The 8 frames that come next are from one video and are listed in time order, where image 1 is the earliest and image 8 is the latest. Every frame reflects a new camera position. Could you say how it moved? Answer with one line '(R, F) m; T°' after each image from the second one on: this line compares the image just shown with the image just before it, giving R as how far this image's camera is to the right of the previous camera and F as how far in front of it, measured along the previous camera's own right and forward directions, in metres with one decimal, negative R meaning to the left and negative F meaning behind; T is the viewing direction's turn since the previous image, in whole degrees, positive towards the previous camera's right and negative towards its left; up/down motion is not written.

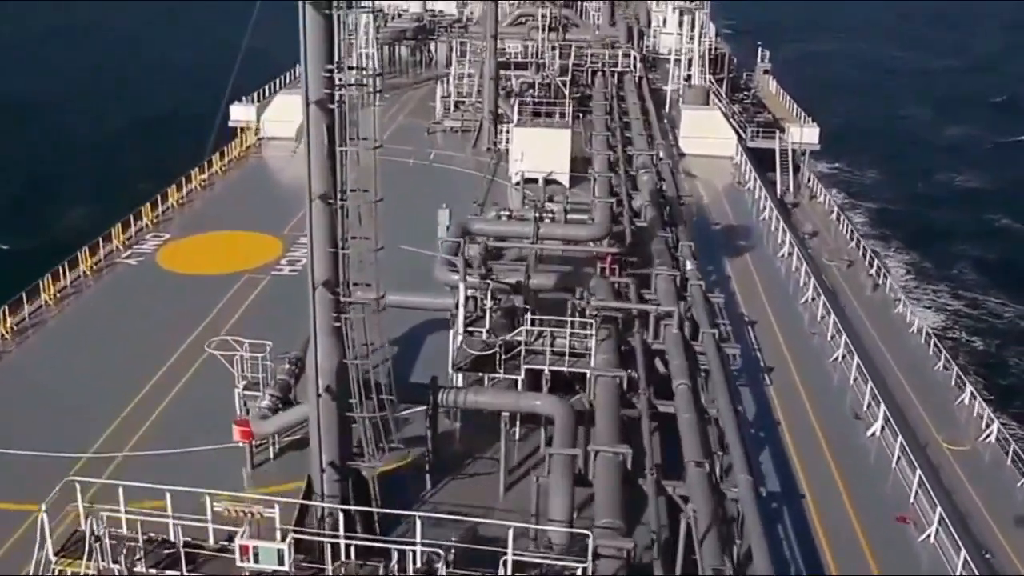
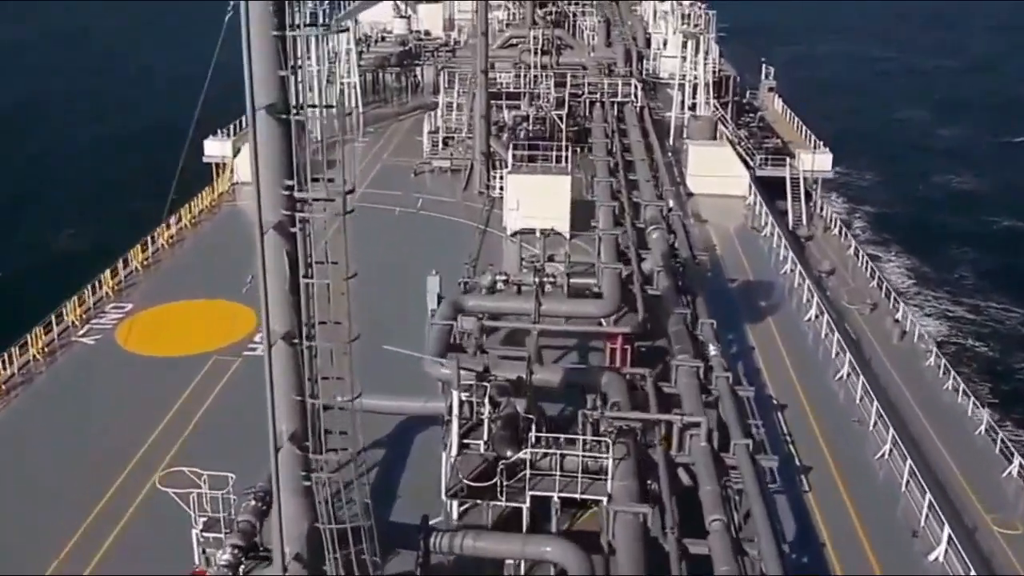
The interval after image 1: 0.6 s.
(-0.1, +2.9) m; 0°
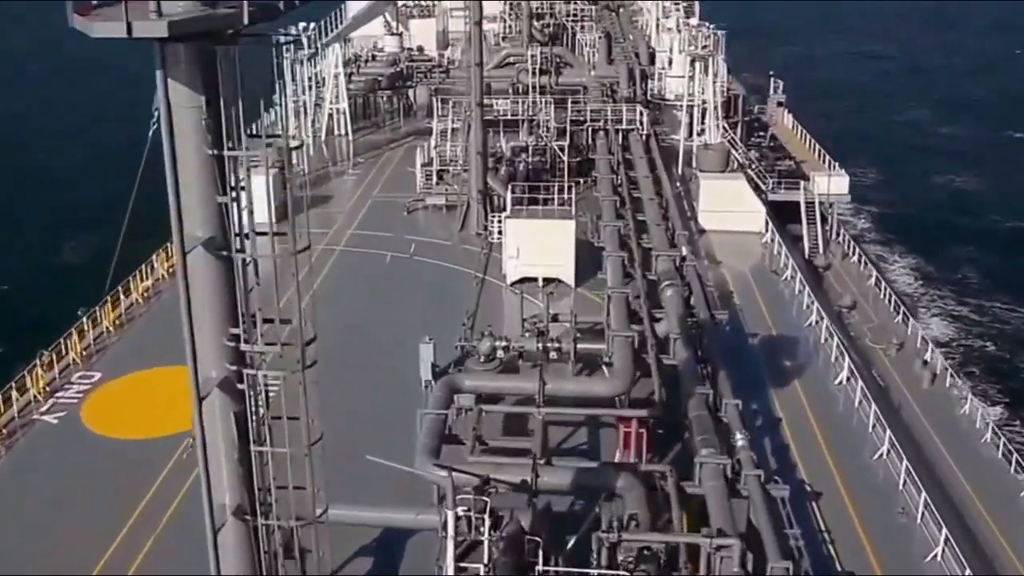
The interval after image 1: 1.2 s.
(0.0, +2.5) m; 0°
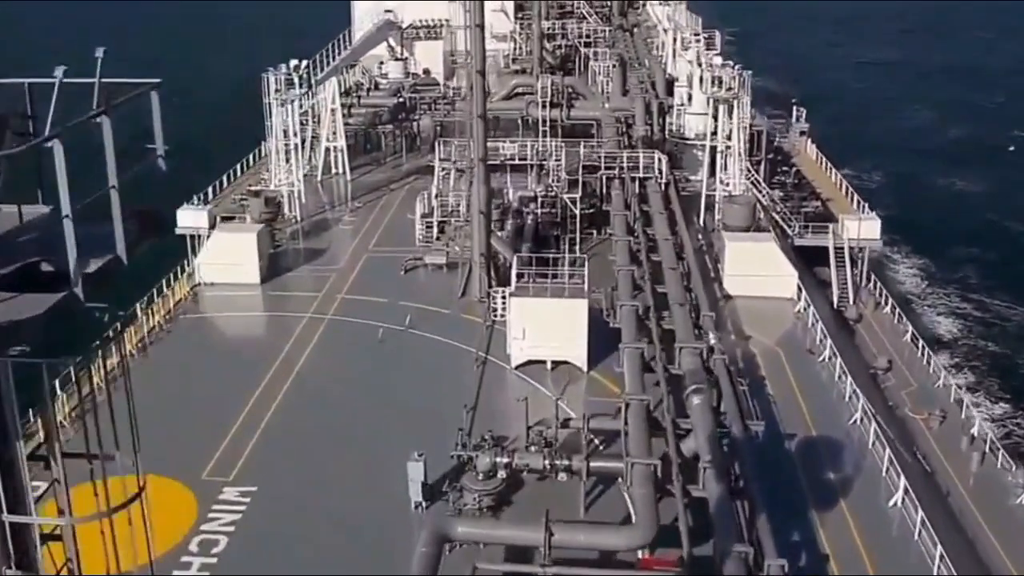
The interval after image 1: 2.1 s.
(+0.2, +3.3) m; -1°
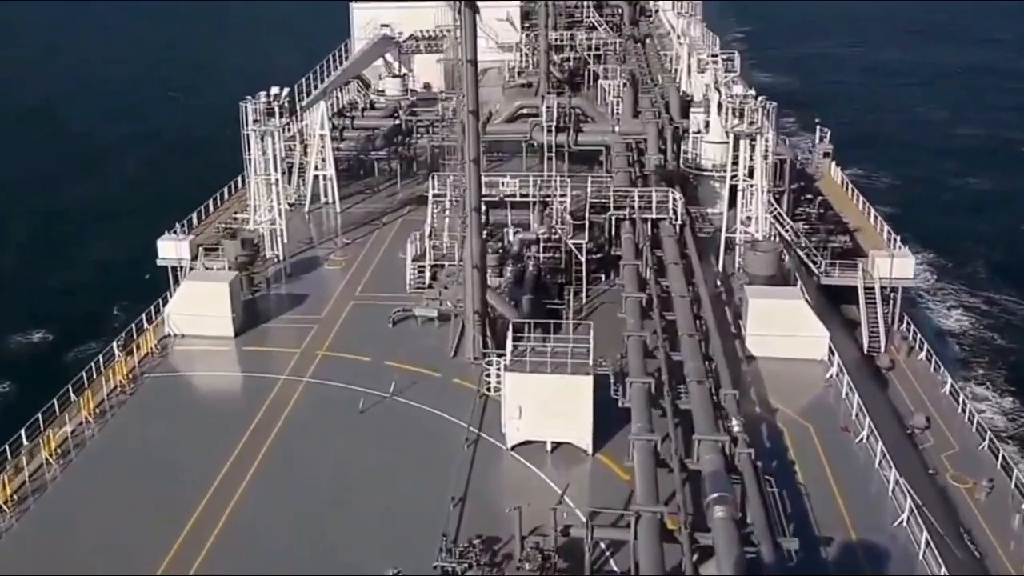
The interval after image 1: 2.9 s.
(+0.3, +3.3) m; -1°
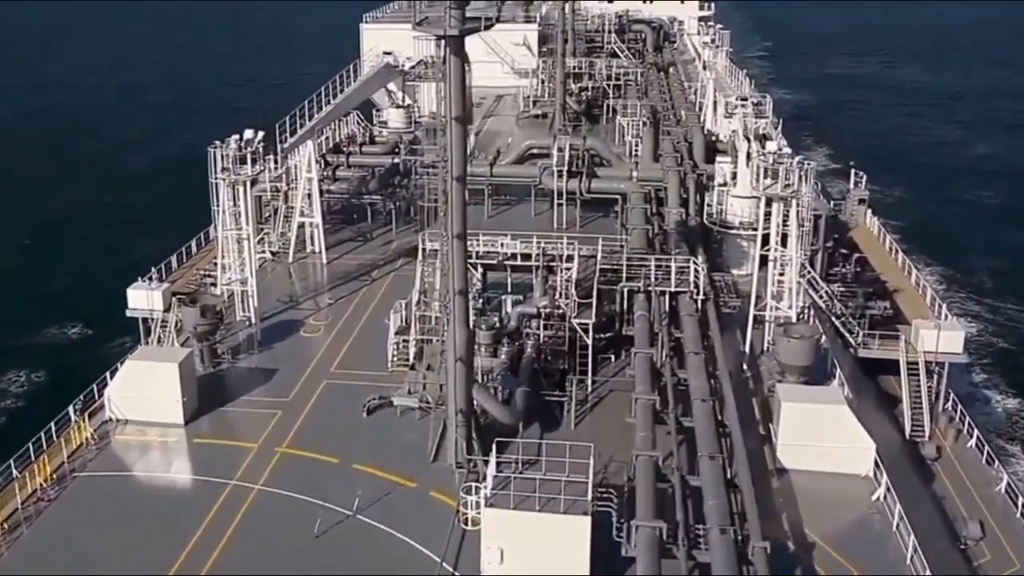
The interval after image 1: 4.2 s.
(+0.6, +4.4) m; -1°
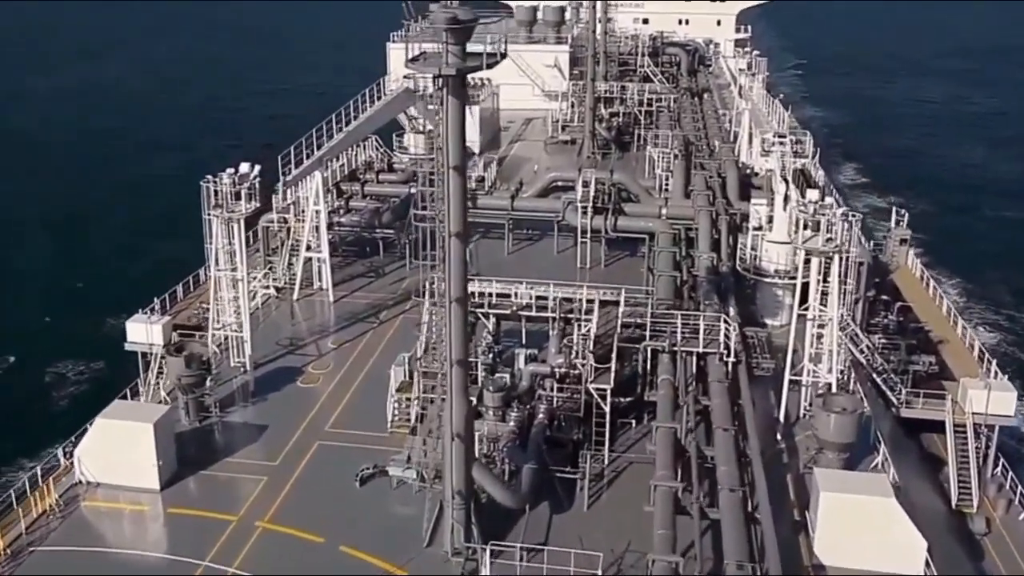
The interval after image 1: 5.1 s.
(+0.4, +2.7) m; -1°
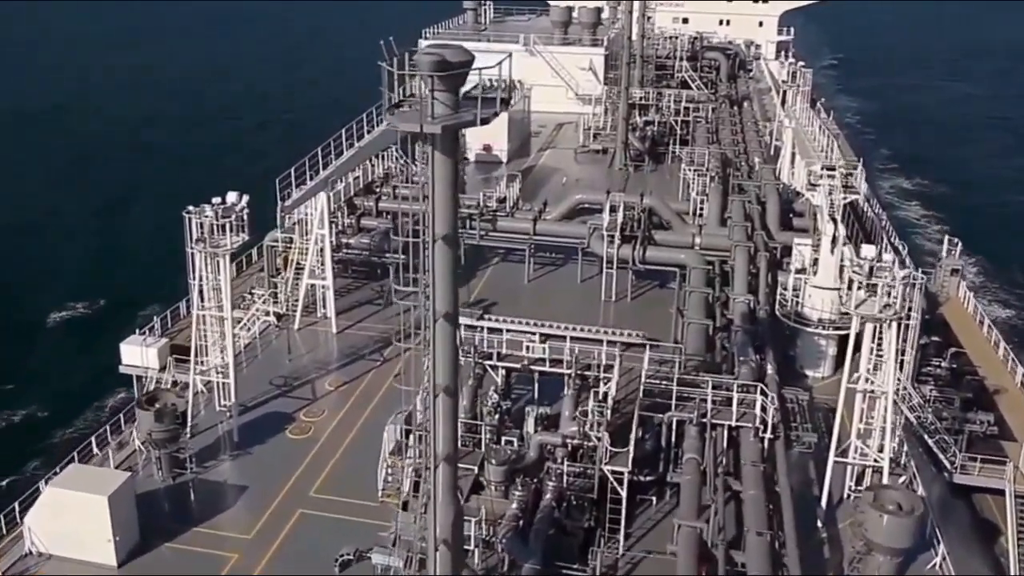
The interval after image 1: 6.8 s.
(+0.5, +3.2) m; -2°
